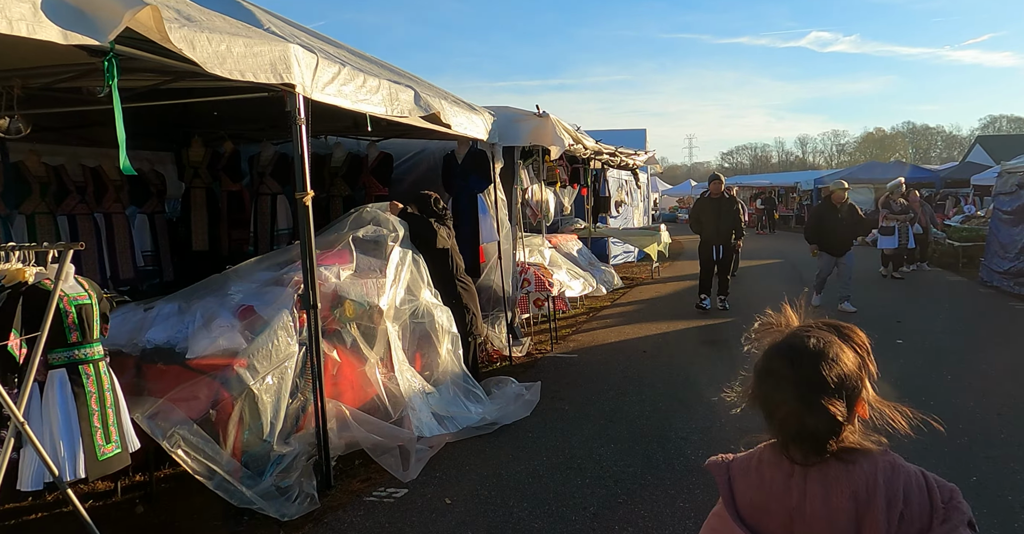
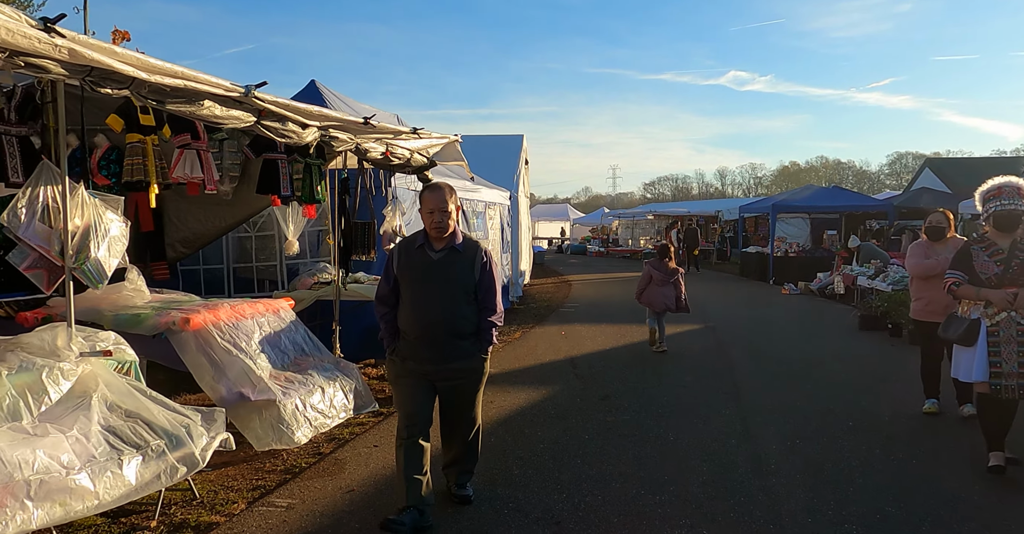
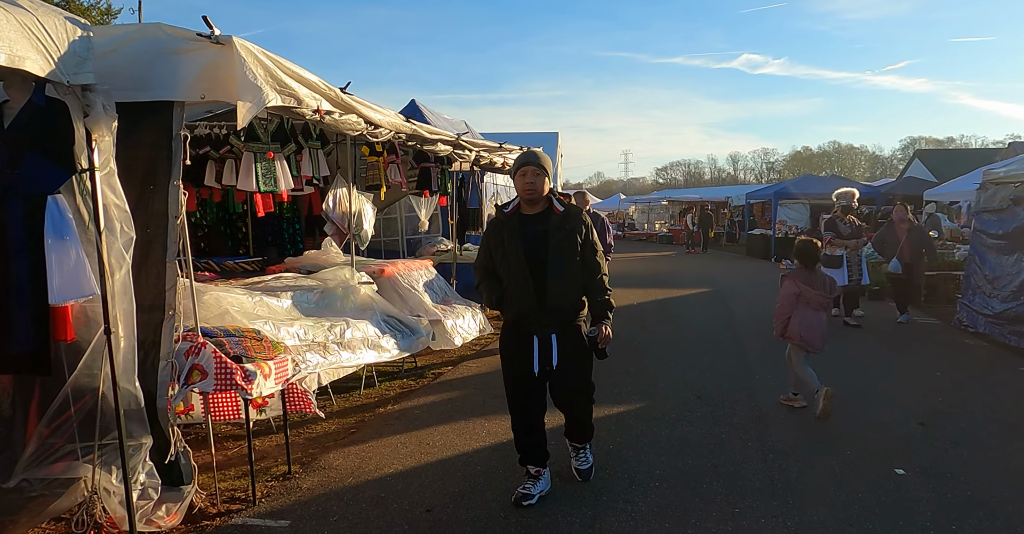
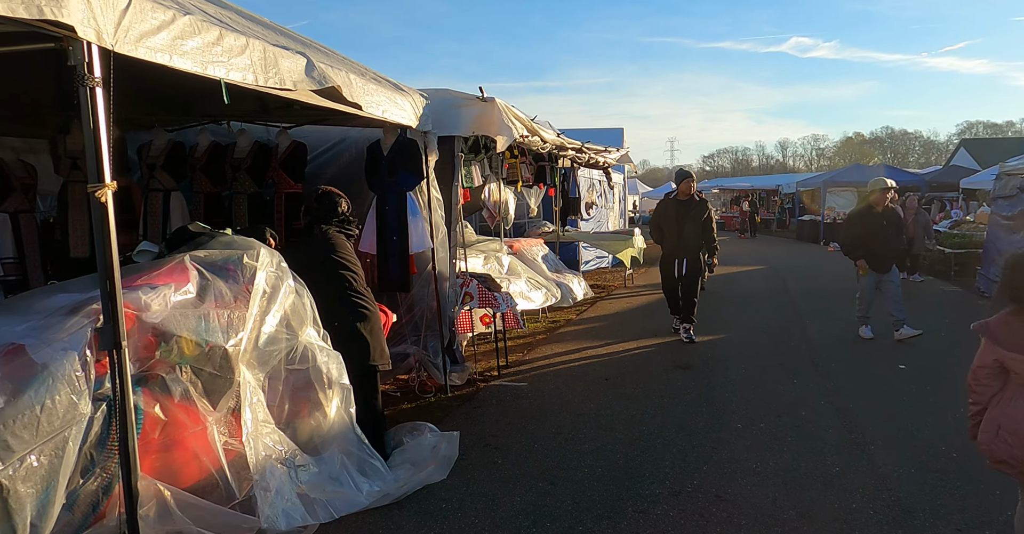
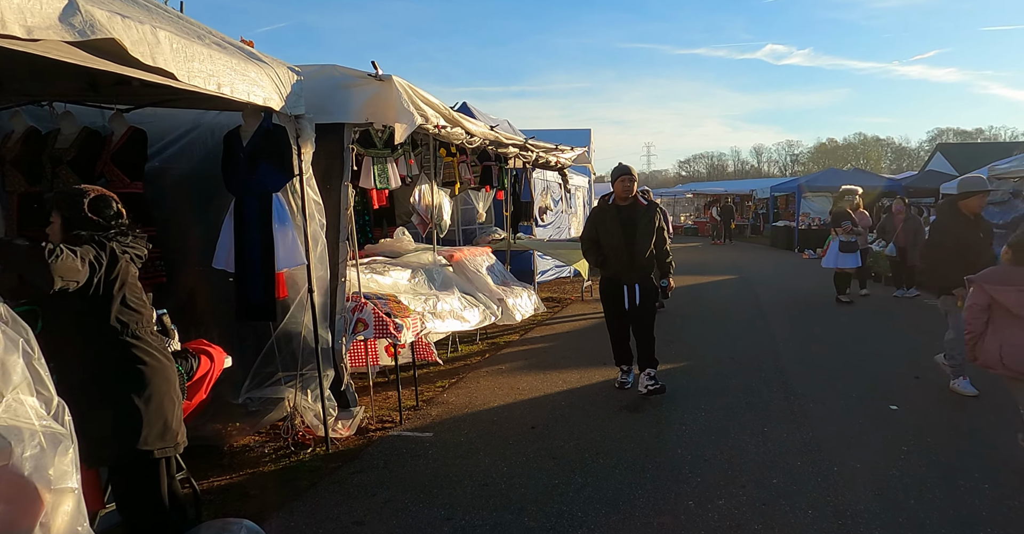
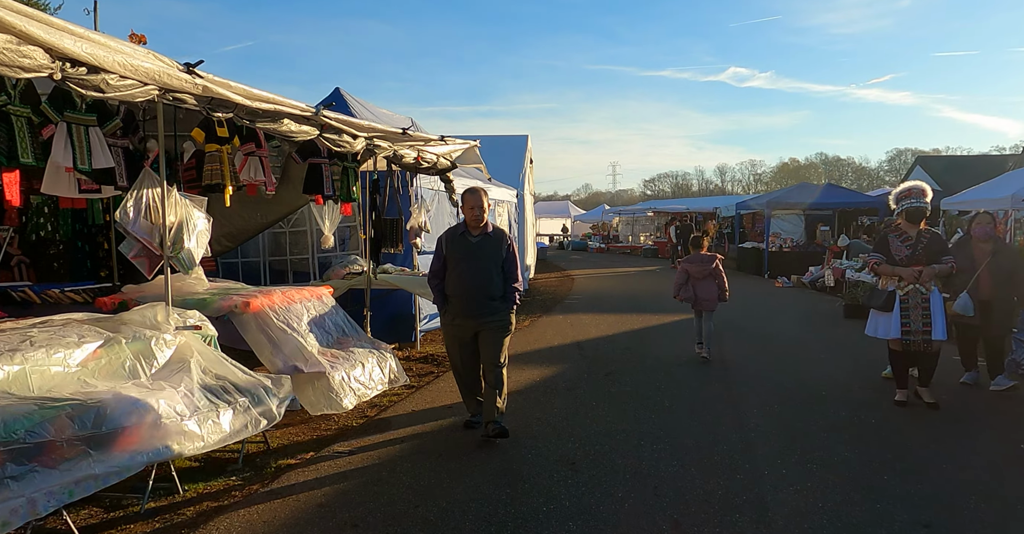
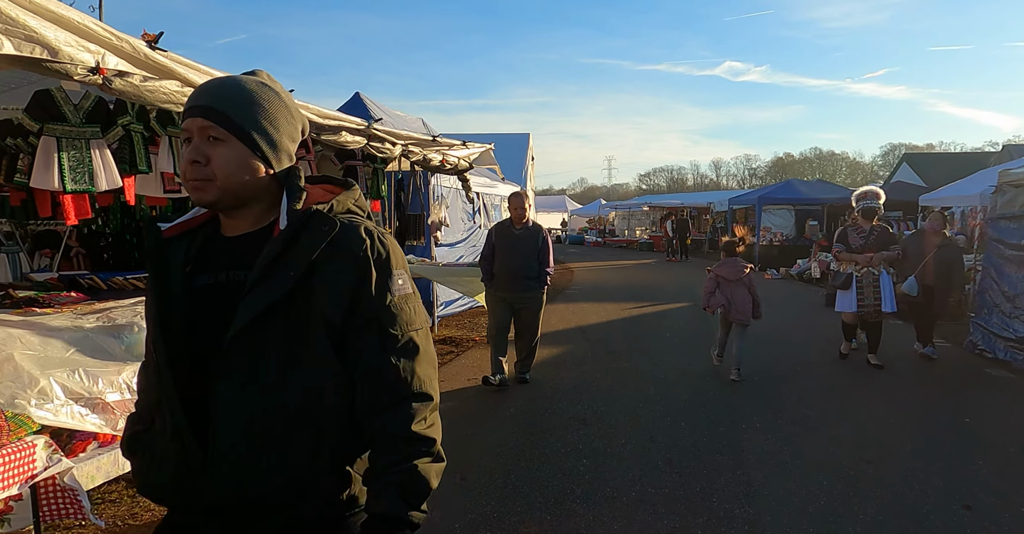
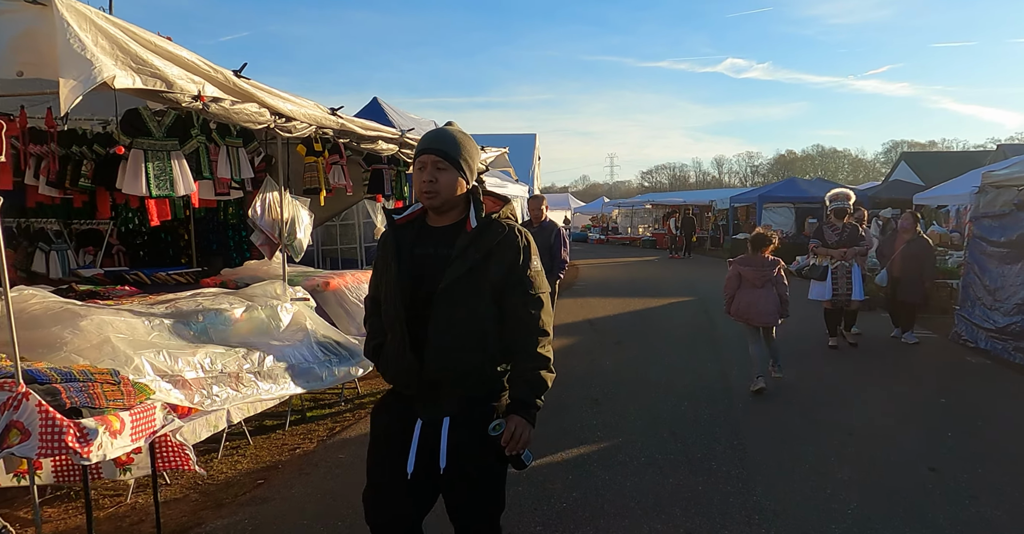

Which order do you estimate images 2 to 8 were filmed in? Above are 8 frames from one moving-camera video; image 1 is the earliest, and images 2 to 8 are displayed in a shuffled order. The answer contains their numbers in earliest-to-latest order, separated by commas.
4, 5, 3, 8, 7, 6, 2
